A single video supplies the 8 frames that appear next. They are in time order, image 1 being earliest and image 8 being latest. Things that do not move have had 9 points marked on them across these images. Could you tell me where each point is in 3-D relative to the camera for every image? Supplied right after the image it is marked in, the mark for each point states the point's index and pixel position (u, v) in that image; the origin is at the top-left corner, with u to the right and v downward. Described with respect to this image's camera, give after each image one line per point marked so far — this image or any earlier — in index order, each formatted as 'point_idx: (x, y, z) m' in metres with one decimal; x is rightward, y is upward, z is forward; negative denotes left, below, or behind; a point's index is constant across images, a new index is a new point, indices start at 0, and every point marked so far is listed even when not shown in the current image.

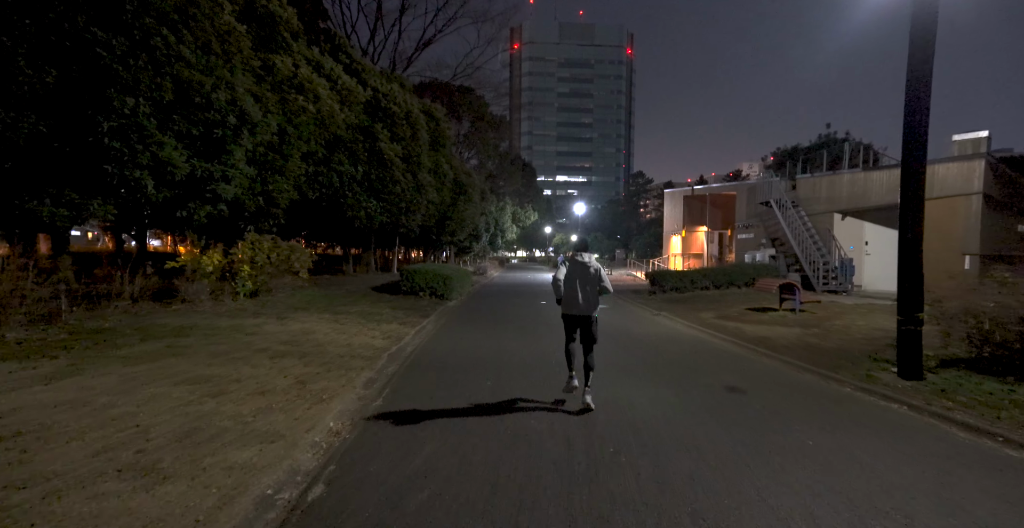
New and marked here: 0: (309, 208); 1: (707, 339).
0: (-6.1, +1.7, +15.9) m
1: (+4.1, -1.6, +11.0) m
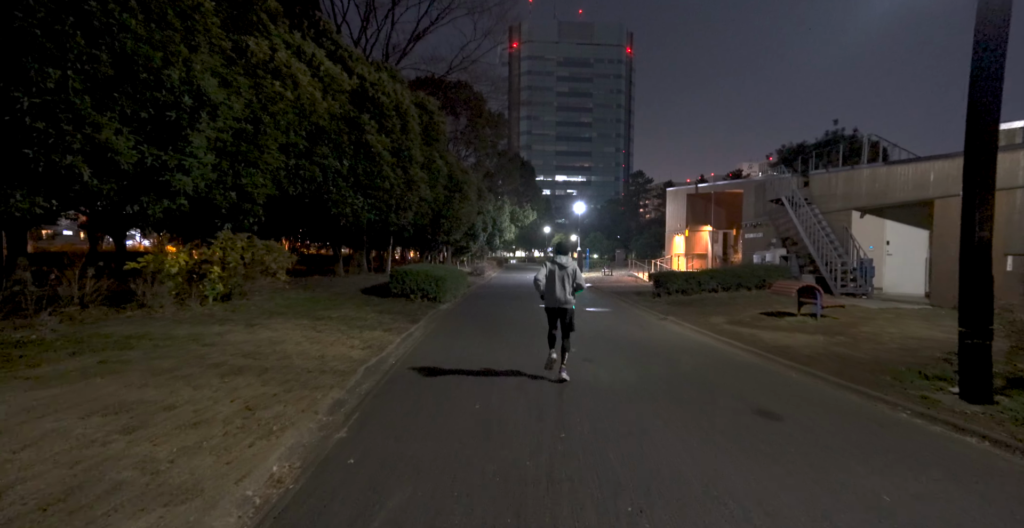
0: (-6.2, +1.7, +14.8) m
1: (+4.0, -1.6, +10.0) m
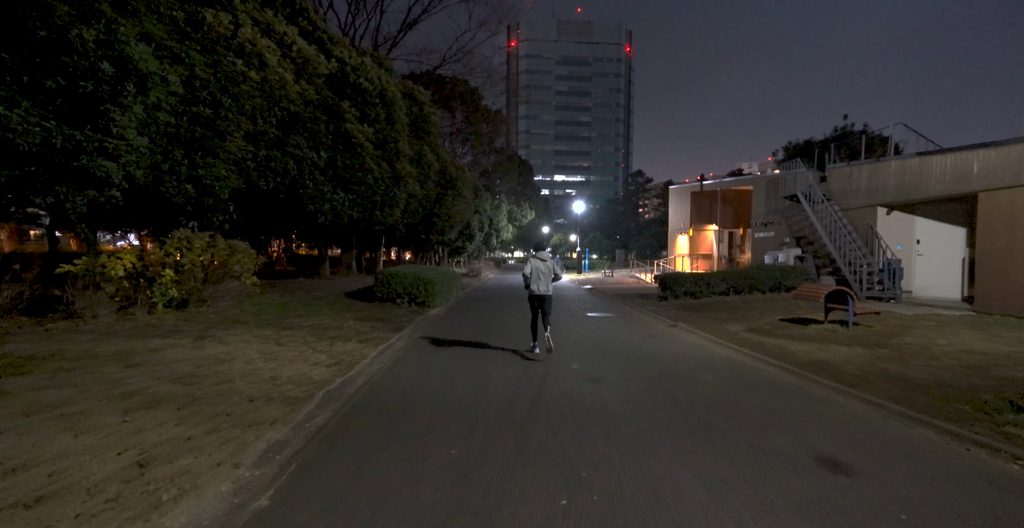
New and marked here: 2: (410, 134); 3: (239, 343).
0: (-6.4, +1.7, +13.5) m
1: (+3.9, -1.7, +8.7) m
2: (-3.6, +4.5, +18.2) m
3: (-4.2, -1.2, +8.0) m
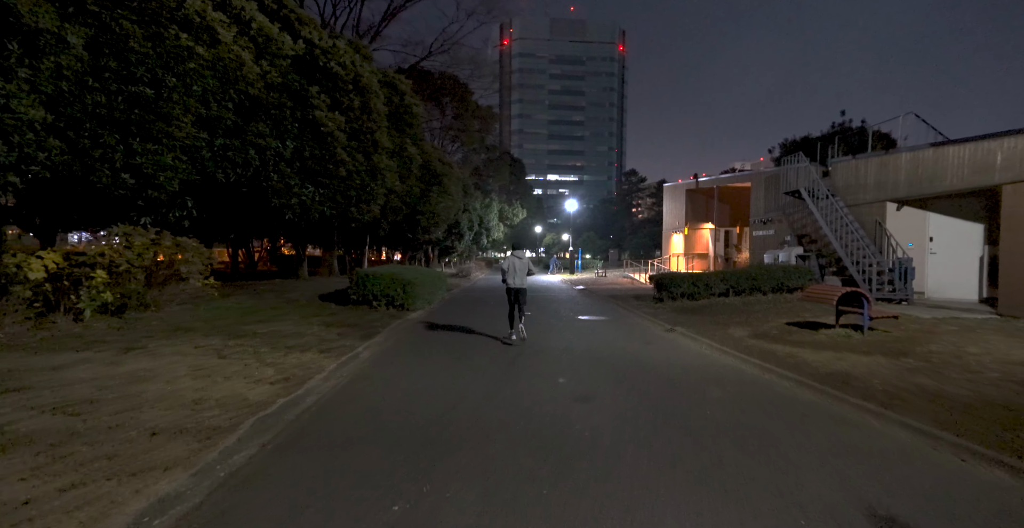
0: (-6.7, +1.6, +12.4) m
1: (+3.6, -1.6, +7.6) m
2: (-4.0, +4.5, +17.1) m
3: (-4.5, -1.2, +6.9) m
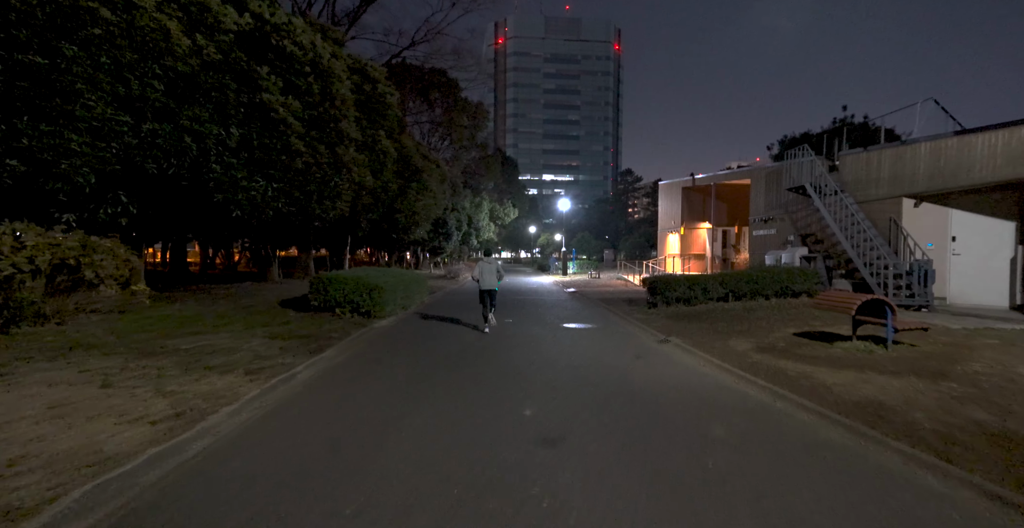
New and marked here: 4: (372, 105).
0: (-7.3, +1.6, +11.0) m
1: (+3.1, -1.7, +6.3) m
2: (-4.6, +4.4, +15.7) m
3: (-5.0, -1.3, +5.5) m
4: (-4.4, +5.0, +16.5) m
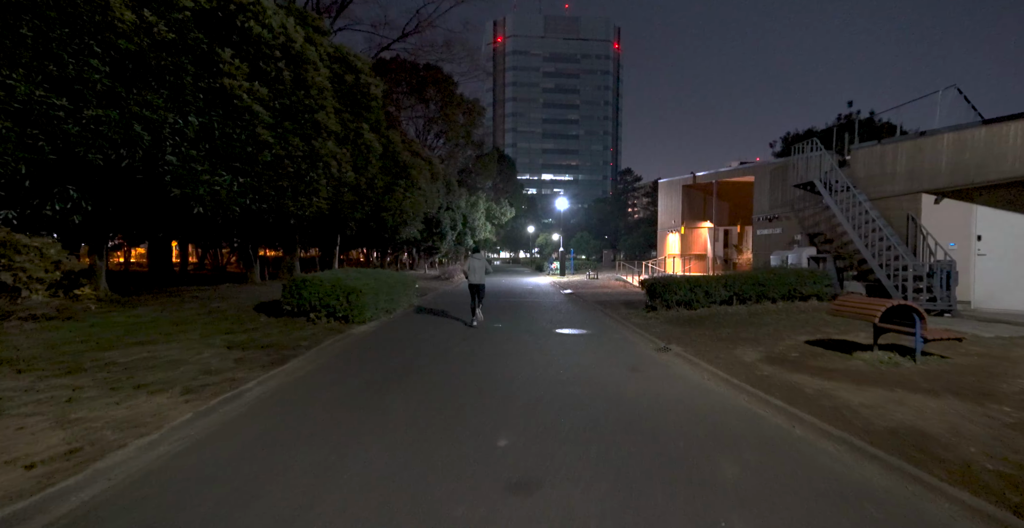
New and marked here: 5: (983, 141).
0: (-7.5, +1.6, +10.0) m
1: (+2.8, -1.7, +5.4) m
2: (-4.8, +4.4, +14.7) m
3: (-5.2, -1.3, +4.6) m
4: (-4.7, +5.0, +15.6) m
5: (+9.5, +2.5, +10.6) m
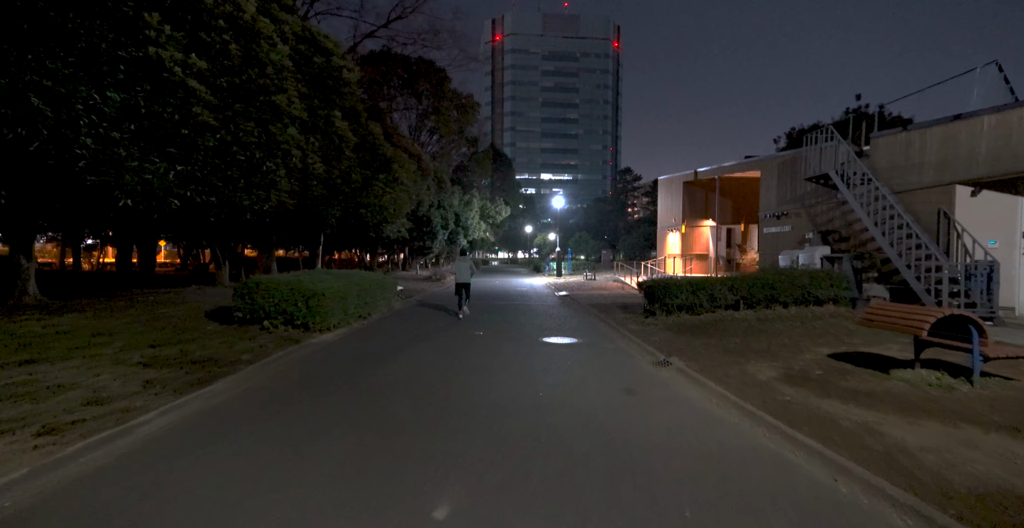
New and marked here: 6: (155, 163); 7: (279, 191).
0: (-7.9, +1.6, +8.6) m
1: (+2.4, -1.7, +4.0) m
2: (-5.3, +4.4, +13.4) m
3: (-5.6, -1.3, +3.2) m
4: (-5.1, +5.0, +14.2) m
5: (+9.1, +2.5, +9.3) m
6: (-6.1, +1.7, +9.0) m
7: (-5.4, +1.8, +12.4) m
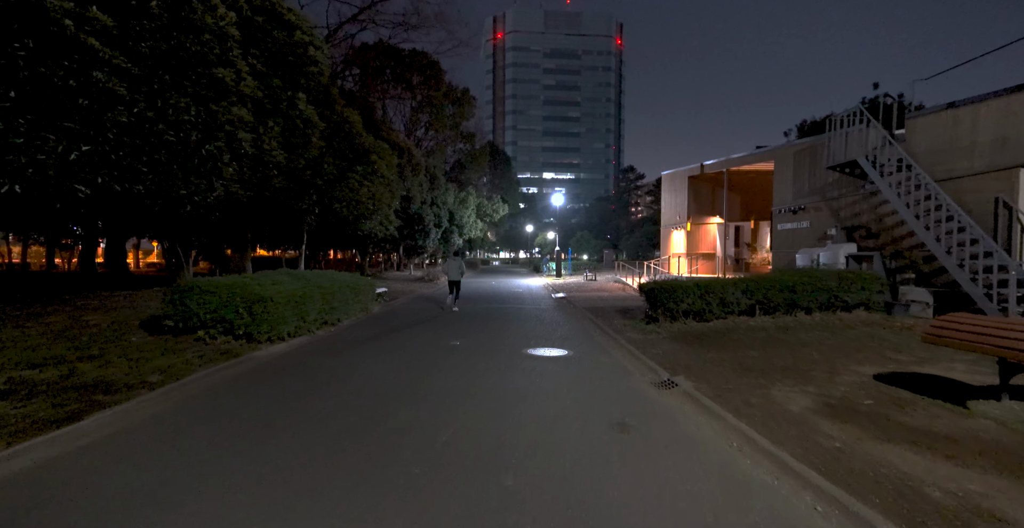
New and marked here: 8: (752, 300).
0: (-8.3, +1.6, +7.1) m
1: (+2.0, -1.7, +2.3) m
2: (-5.6, +4.4, +11.8) m
3: (-6.1, -1.3, +1.6) m
4: (-5.5, +5.0, +12.6) m
5: (+8.7, +2.5, +7.6) m
6: (-6.5, +1.7, +7.4) m
7: (-5.8, +1.8, +10.8) m
8: (+4.9, -0.8, +10.7) m
